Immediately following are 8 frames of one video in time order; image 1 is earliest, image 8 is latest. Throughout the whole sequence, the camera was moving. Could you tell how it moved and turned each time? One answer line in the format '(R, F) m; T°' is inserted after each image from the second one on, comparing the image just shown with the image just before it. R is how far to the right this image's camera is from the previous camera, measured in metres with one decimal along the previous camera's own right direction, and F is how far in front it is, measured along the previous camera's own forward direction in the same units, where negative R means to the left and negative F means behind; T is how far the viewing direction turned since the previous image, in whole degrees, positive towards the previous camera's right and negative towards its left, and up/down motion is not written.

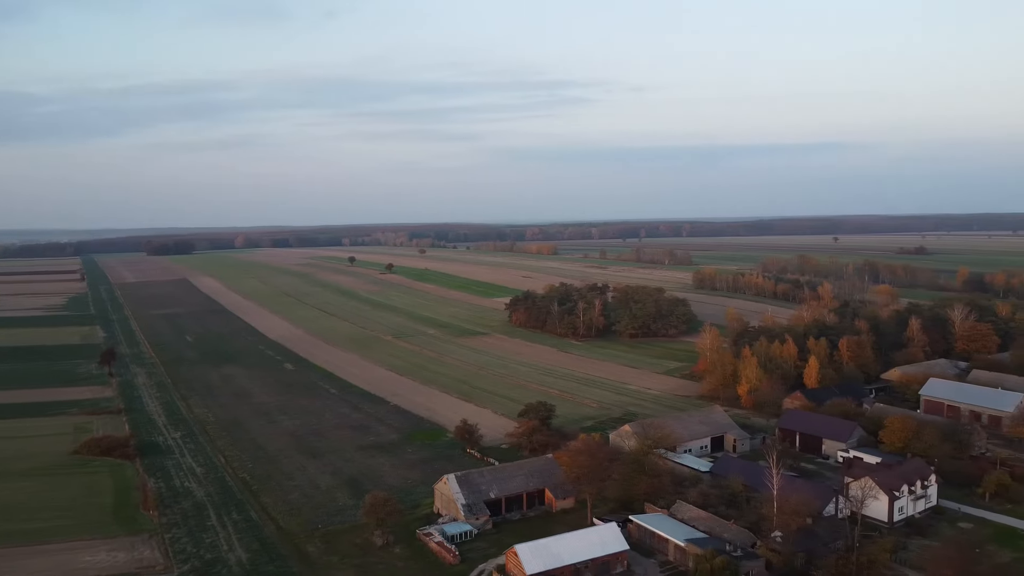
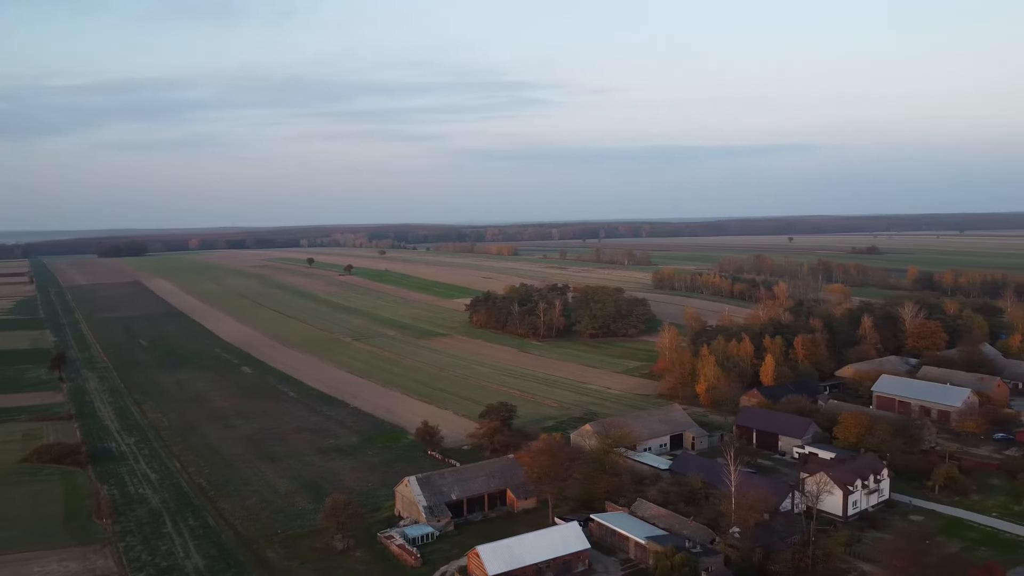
(+0.5, +0.1) m; +2°
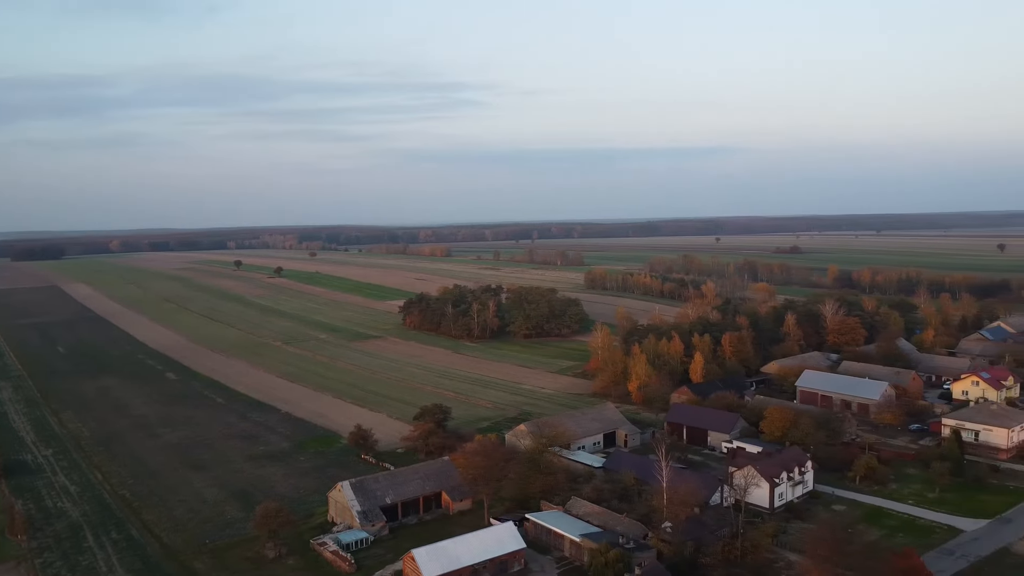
(+0.9, +0.1) m; +4°
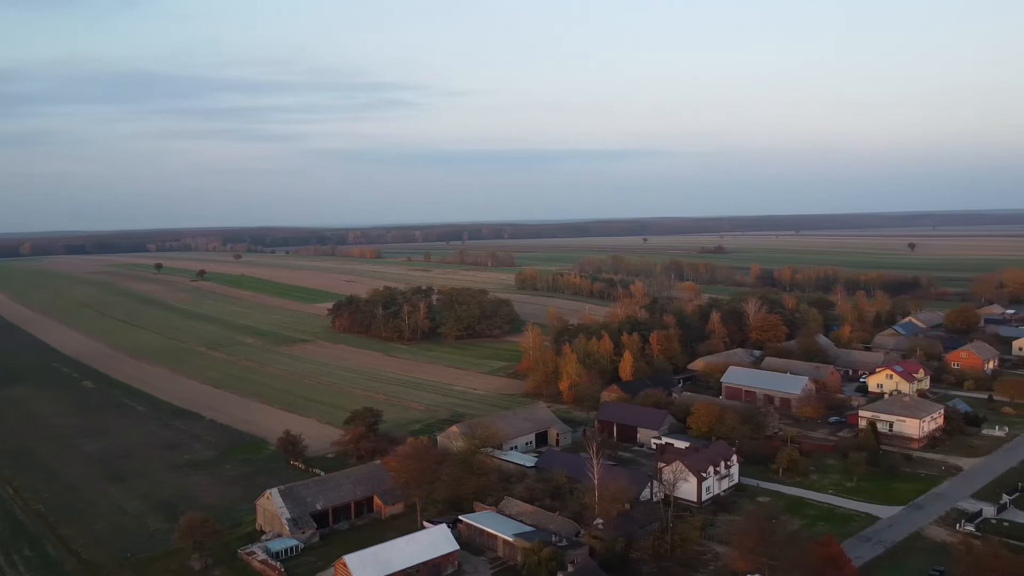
(+0.9, +0.1) m; +4°
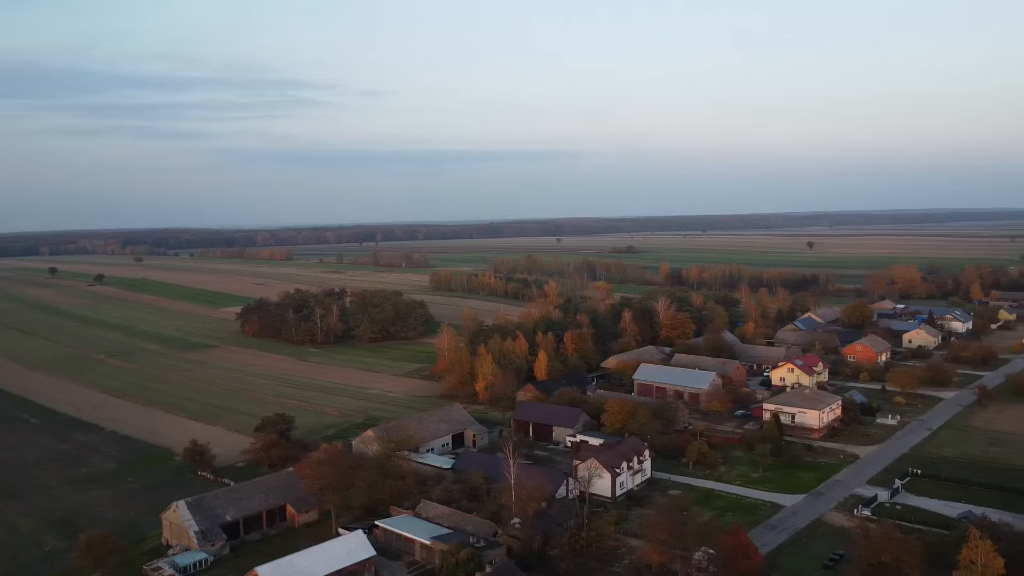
(+1.2, 0.0) m; +5°
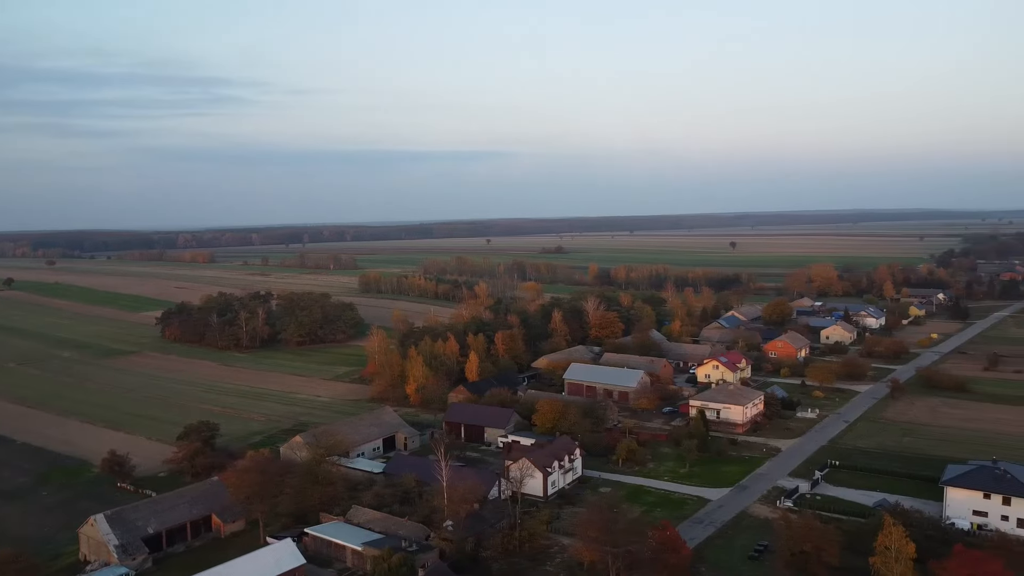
(+0.9, 0.0) m; +4°
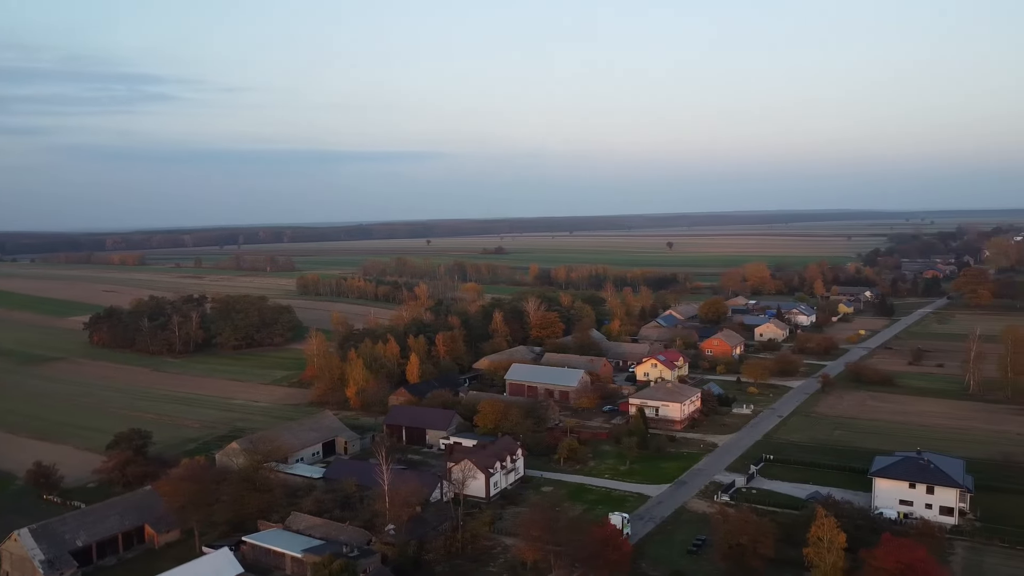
(+0.7, -0.1) m; +3°
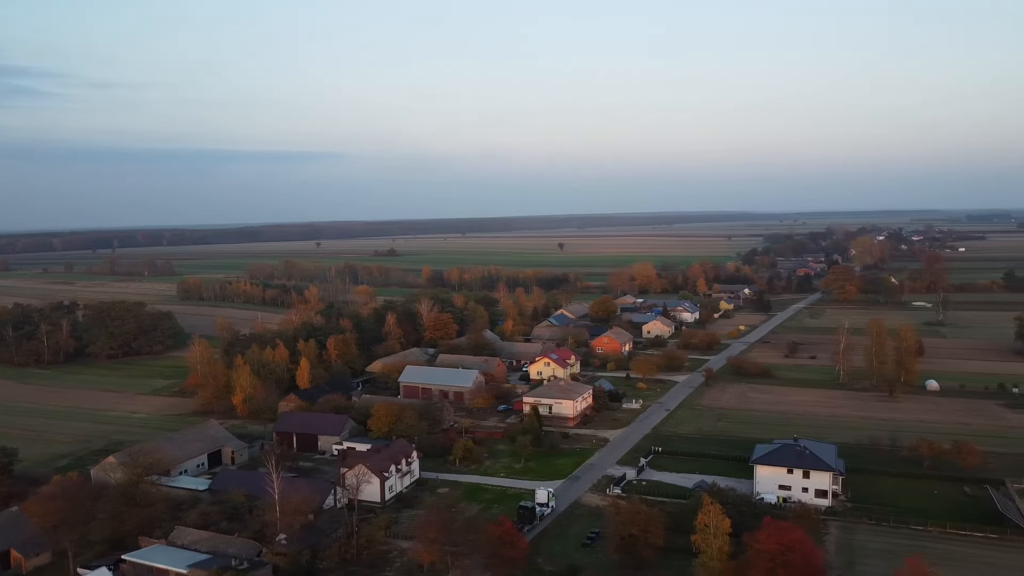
(+1.3, -0.3) m; +6°
